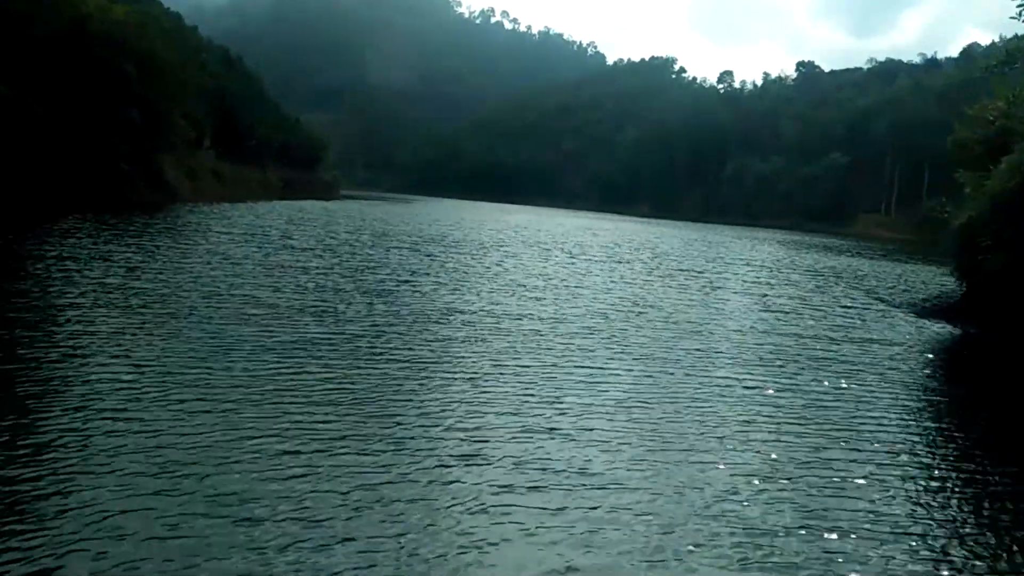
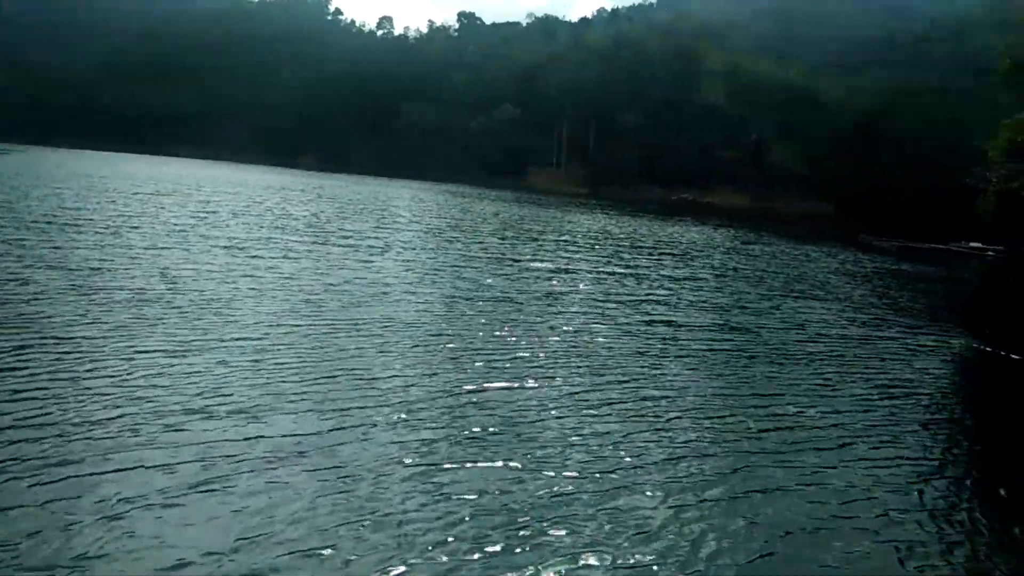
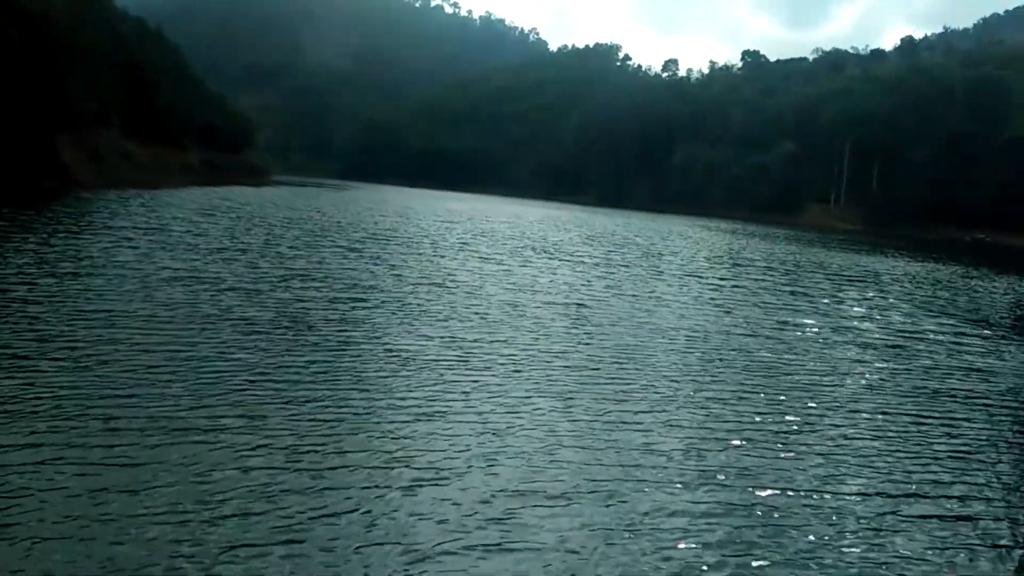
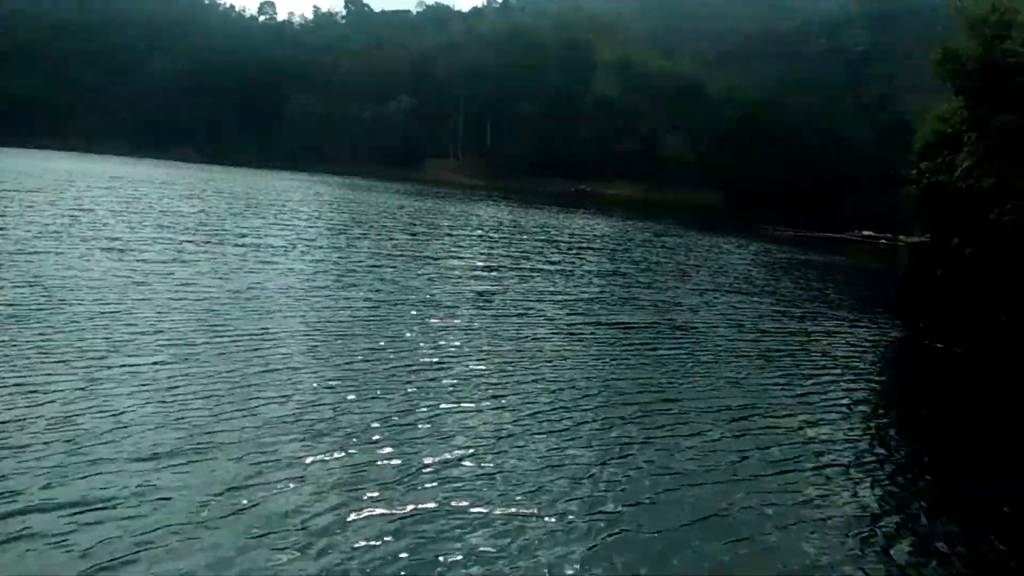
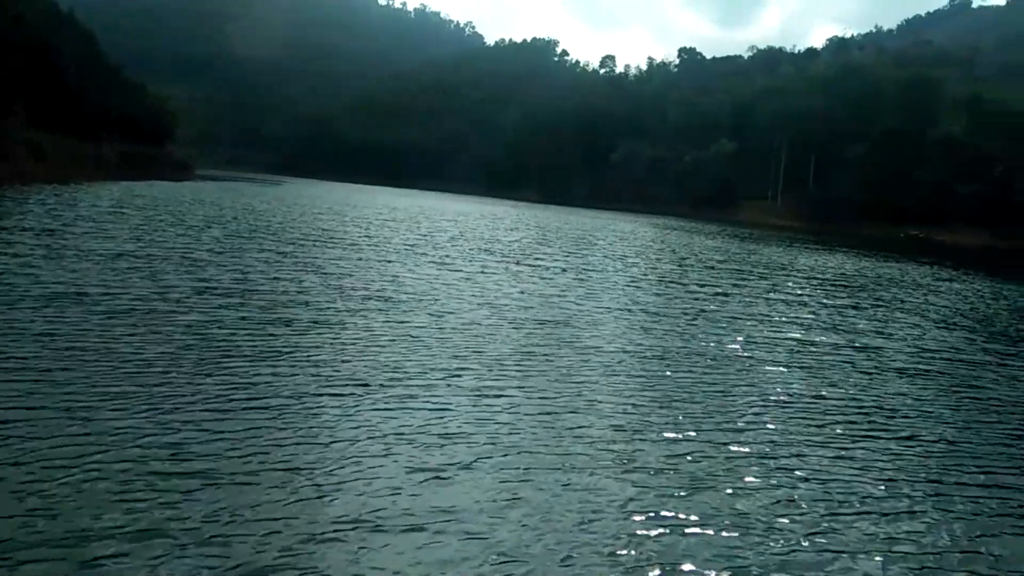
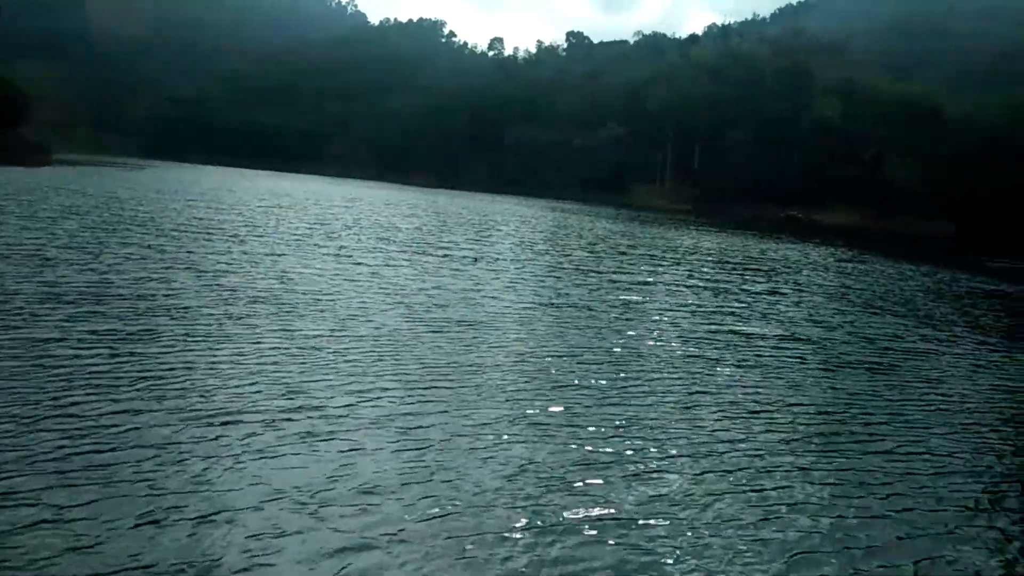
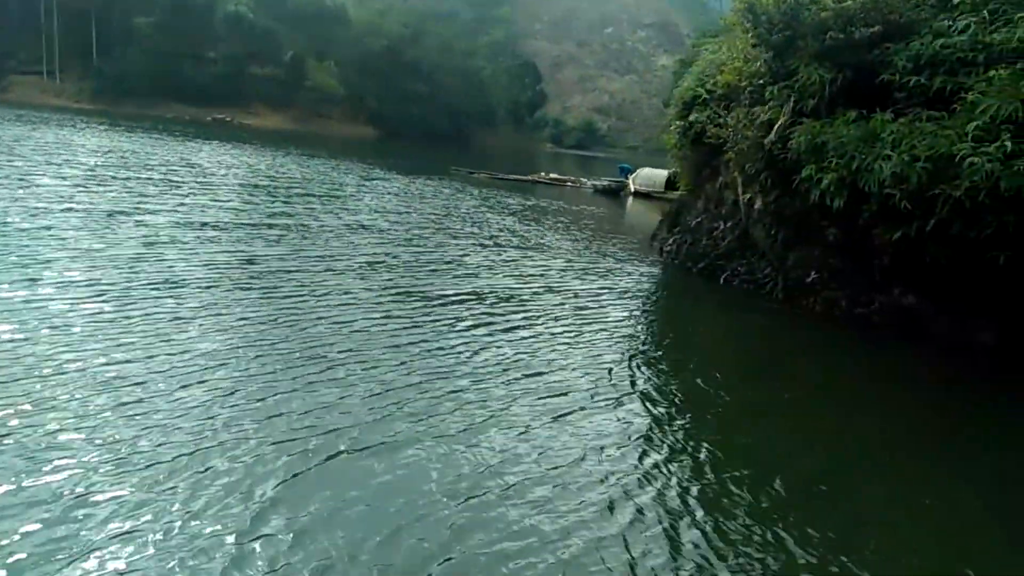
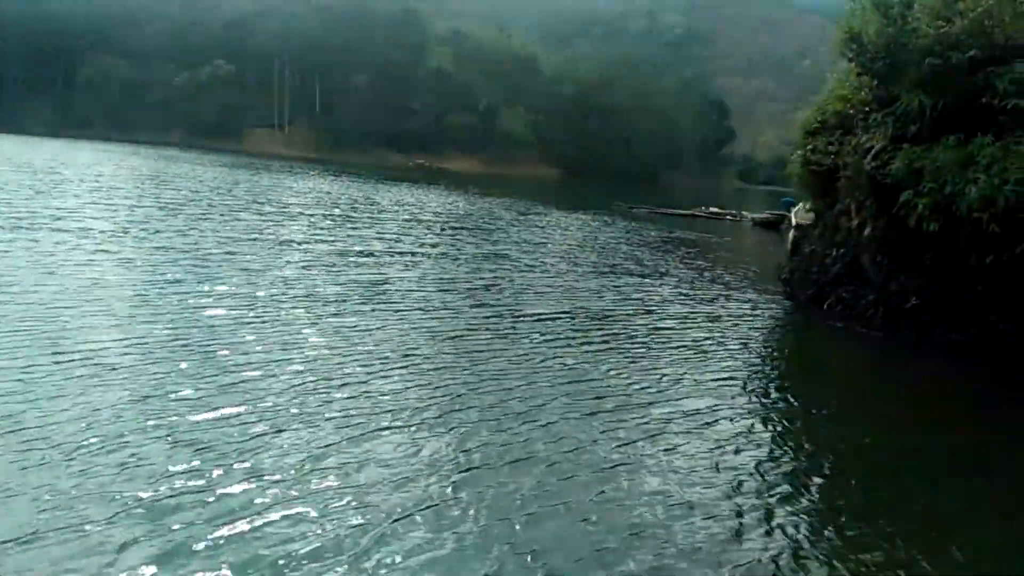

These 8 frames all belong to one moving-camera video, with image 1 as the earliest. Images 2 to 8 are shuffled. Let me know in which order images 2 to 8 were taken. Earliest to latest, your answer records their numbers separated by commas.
3, 5, 6, 2, 4, 8, 7
